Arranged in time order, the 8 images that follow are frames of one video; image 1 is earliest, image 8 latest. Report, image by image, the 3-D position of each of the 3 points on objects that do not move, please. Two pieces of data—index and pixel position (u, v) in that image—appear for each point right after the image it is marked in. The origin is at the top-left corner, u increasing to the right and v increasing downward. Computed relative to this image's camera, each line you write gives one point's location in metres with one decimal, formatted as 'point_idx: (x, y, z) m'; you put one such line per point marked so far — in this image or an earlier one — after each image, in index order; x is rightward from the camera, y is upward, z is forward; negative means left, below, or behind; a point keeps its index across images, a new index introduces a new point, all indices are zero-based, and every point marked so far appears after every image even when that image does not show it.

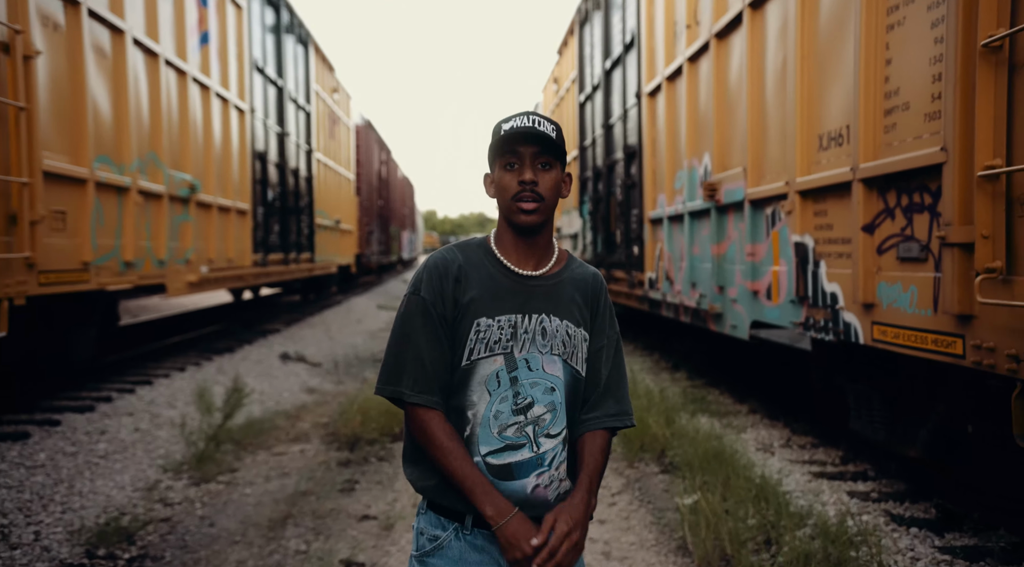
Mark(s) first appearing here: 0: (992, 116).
0: (+1.8, +0.6, +3.0) m
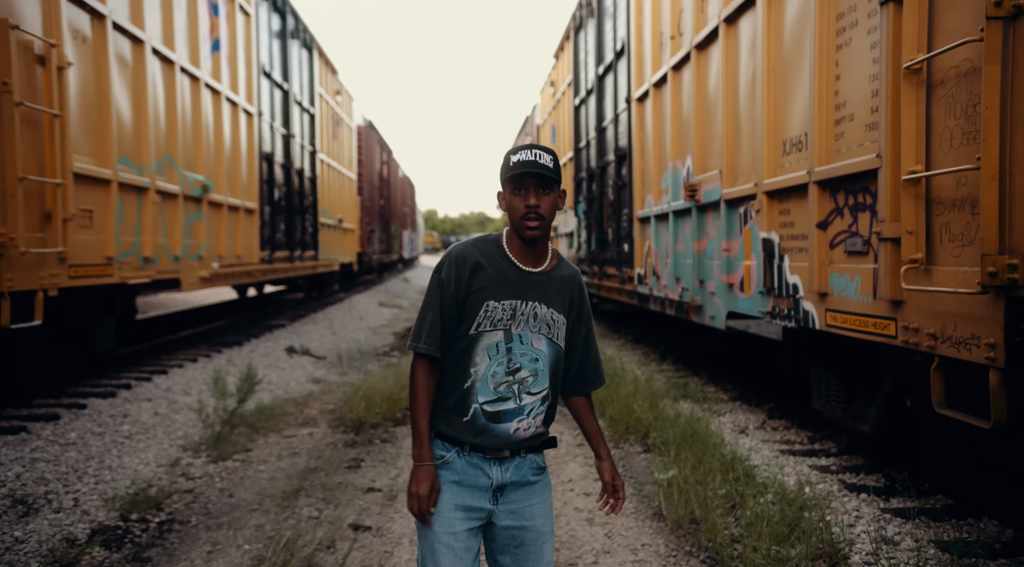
0: (+1.7, +0.7, +3.4) m
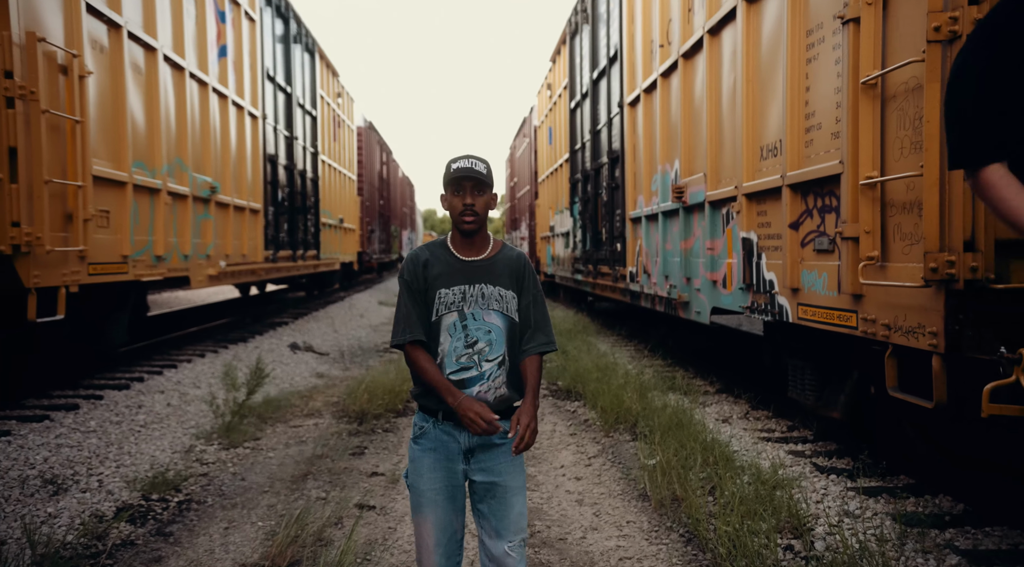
0: (+1.7, +0.7, +3.8) m
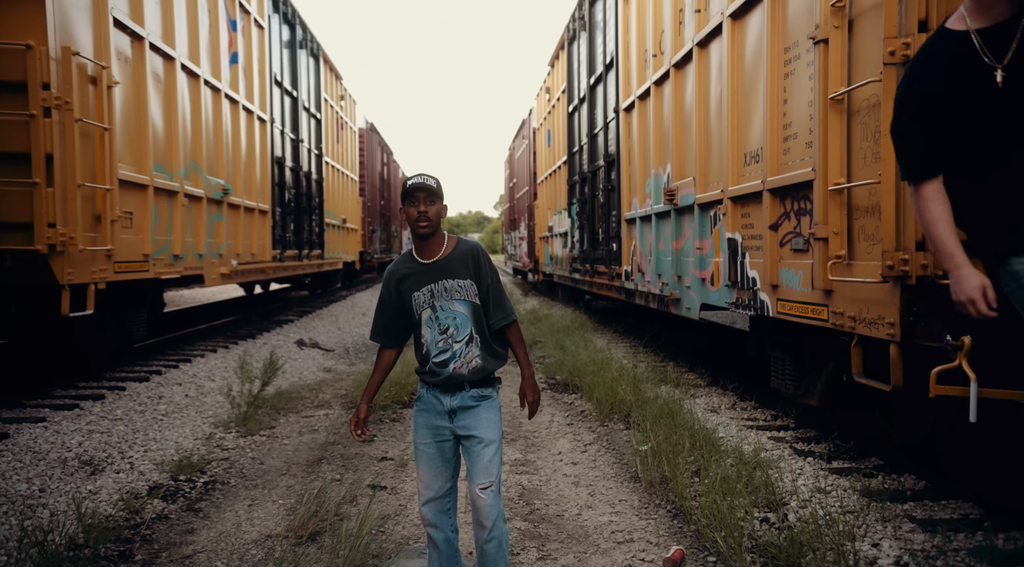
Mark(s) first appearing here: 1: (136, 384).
0: (+1.7, +0.7, +4.2) m
1: (-3.4, -0.9, +7.3) m
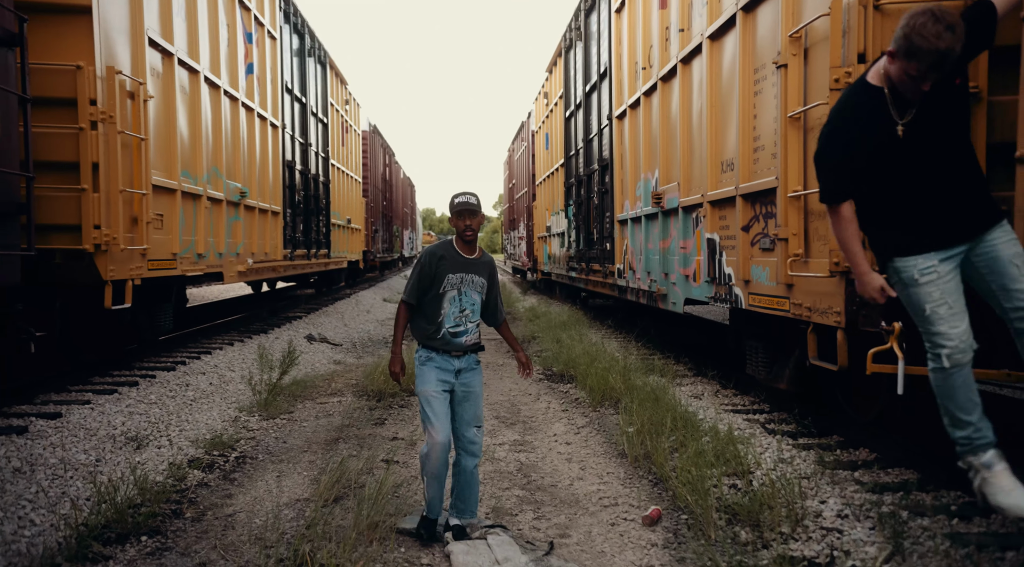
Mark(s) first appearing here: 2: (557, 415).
0: (+1.7, +0.8, +4.8) m
1: (-3.5, -0.9, +7.9) m
2: (+0.4, -1.3, +7.6) m
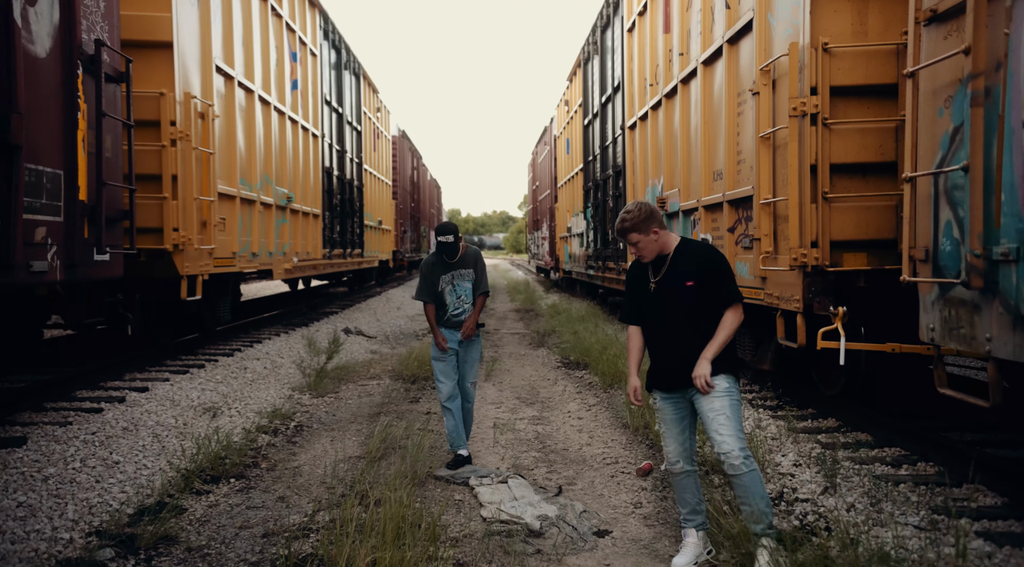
0: (+1.8, +0.8, +5.7) m
1: (-3.2, -0.8, +9.0) m
2: (+0.6, -1.2, +8.6) m
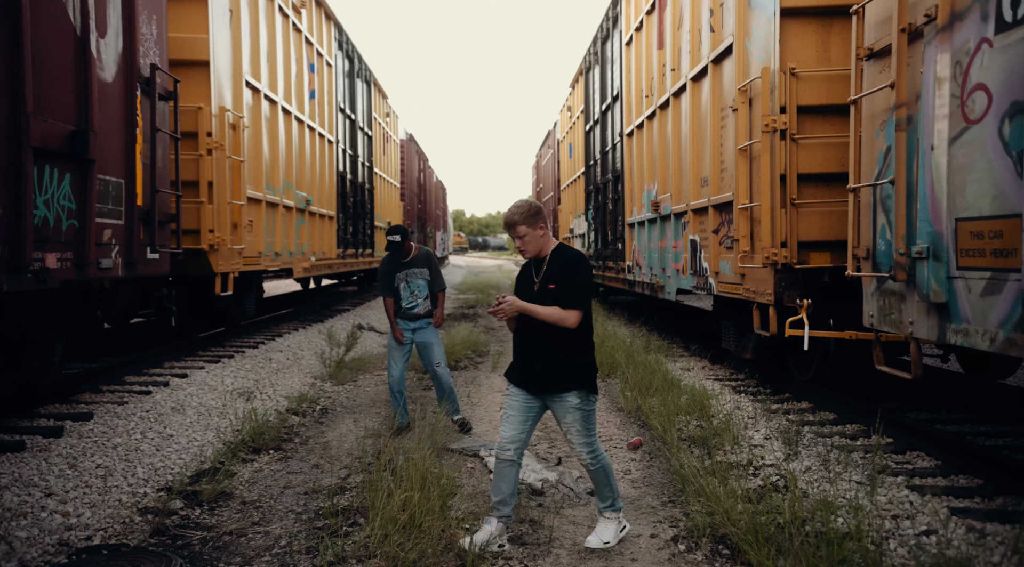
0: (+1.9, +0.8, +6.5) m
1: (-3.2, -0.8, +9.7) m
2: (+0.7, -1.2, +9.3) m
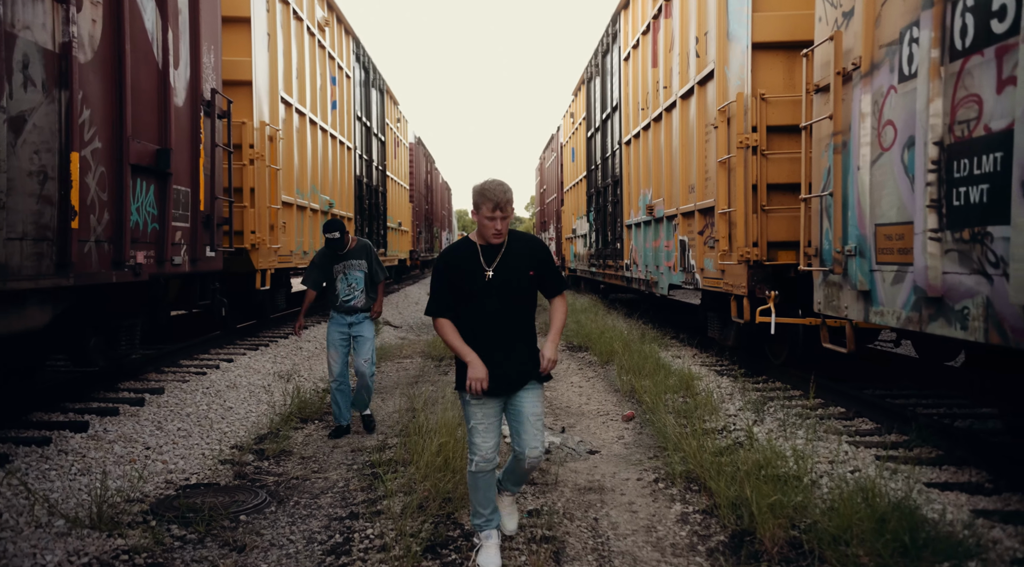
0: (+2.0, +0.9, +7.4) m
1: (-3.1, -0.7, +10.7) m
2: (+0.8, -1.1, +10.3) m
